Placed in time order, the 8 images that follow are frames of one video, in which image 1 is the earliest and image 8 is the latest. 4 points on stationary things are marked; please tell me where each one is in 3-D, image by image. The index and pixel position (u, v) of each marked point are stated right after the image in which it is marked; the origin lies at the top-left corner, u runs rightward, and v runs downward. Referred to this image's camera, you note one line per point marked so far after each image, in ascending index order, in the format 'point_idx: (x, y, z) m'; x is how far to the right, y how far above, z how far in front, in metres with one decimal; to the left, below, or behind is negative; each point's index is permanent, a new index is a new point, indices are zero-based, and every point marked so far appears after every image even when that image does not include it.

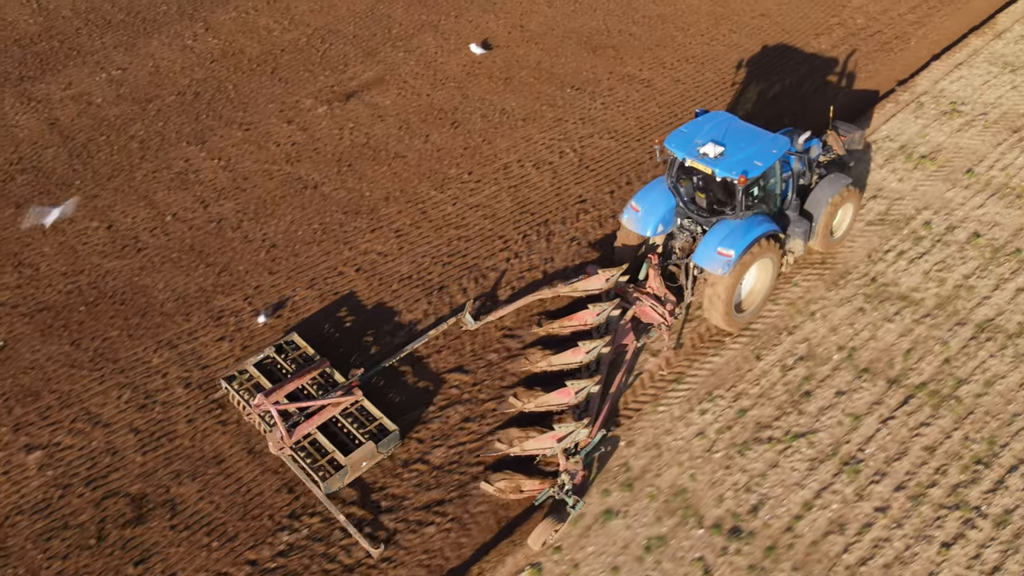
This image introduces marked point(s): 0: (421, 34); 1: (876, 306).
0: (-1.1, +3.1, +11.6) m
1: (+3.2, -0.2, +8.5) m
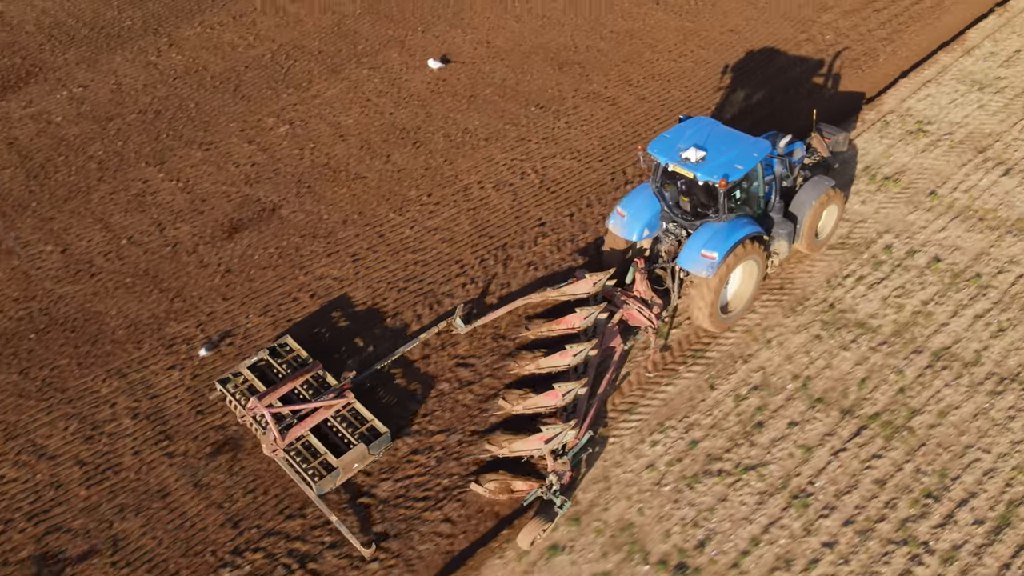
0: (-1.5, +2.8, +11.5) m
1: (+2.8, -0.4, +8.4) m
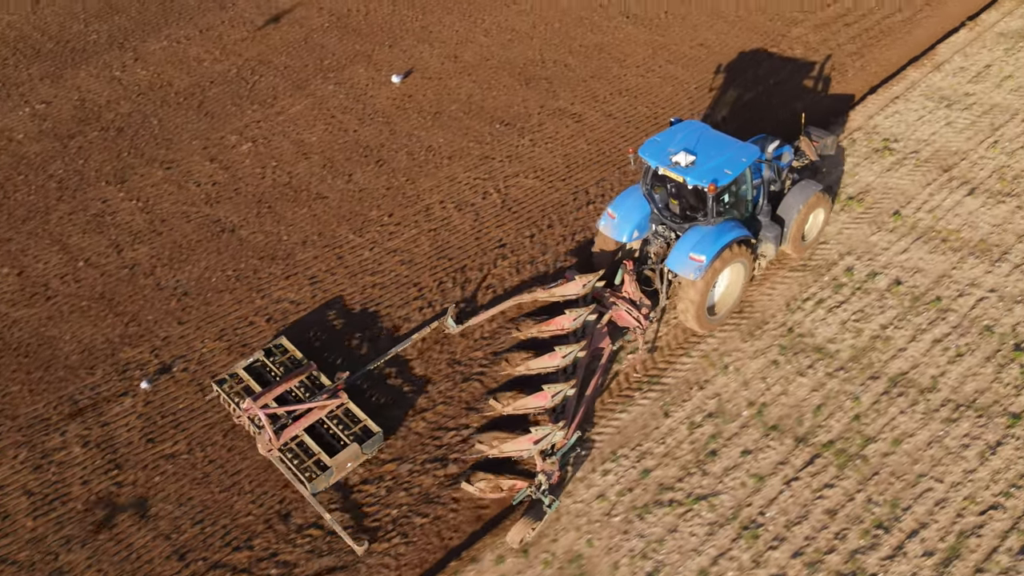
0: (-1.9, +2.6, +11.5) m
1: (+2.4, -0.6, +8.4) m
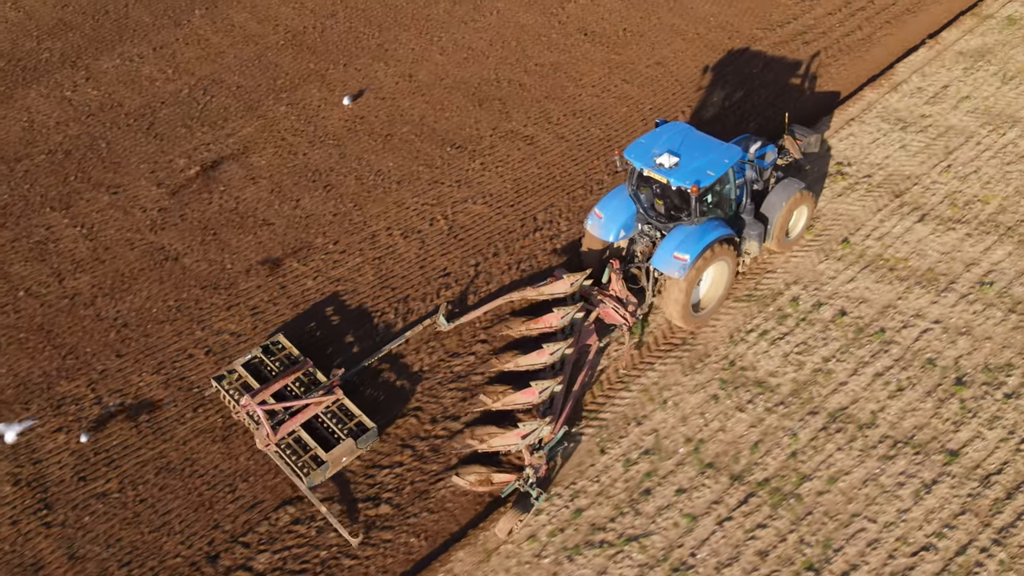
0: (-2.4, +2.4, +11.4) m
1: (+1.9, -0.9, +8.4) m
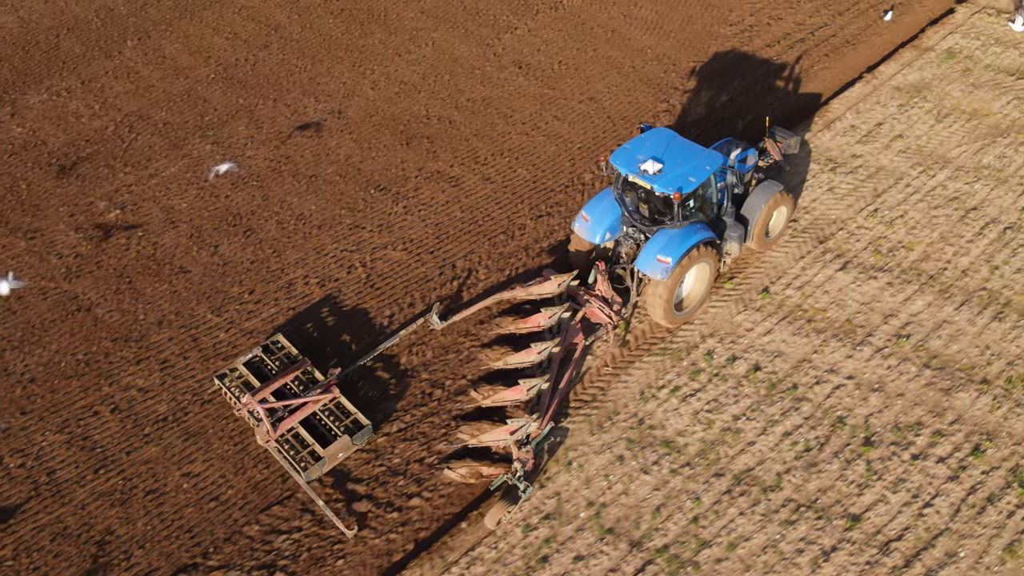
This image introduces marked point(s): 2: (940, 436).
0: (-3.2, +1.9, +11.3) m
1: (+1.1, -1.4, +8.3) m
2: (+3.7, -1.3, +8.4) m
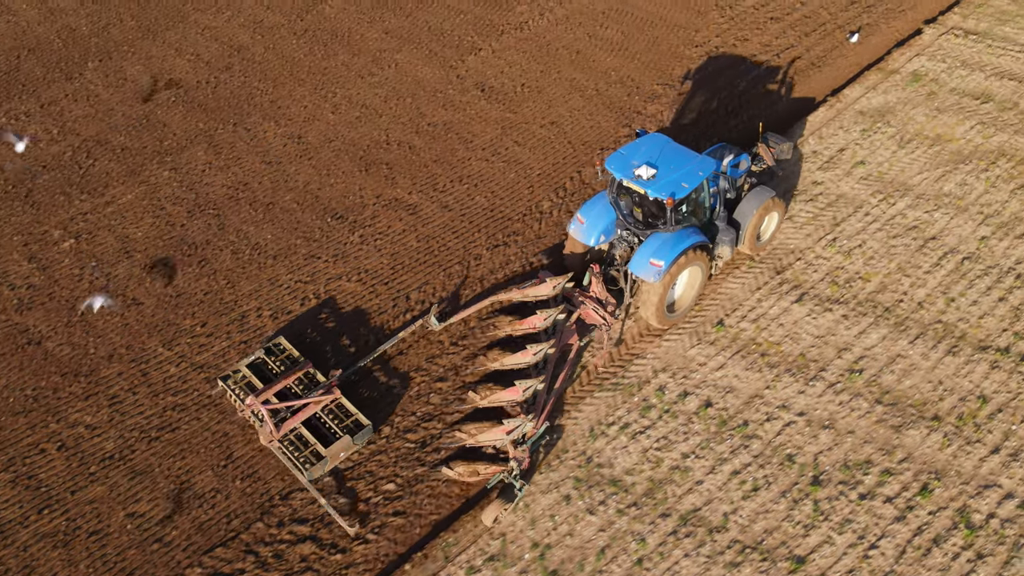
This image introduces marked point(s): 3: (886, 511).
0: (-3.7, +1.6, +11.2) m
1: (+0.6, -1.8, +8.3) m
2: (+3.3, -1.6, +8.4) m
3: (+3.1, -1.9, +8.1) m
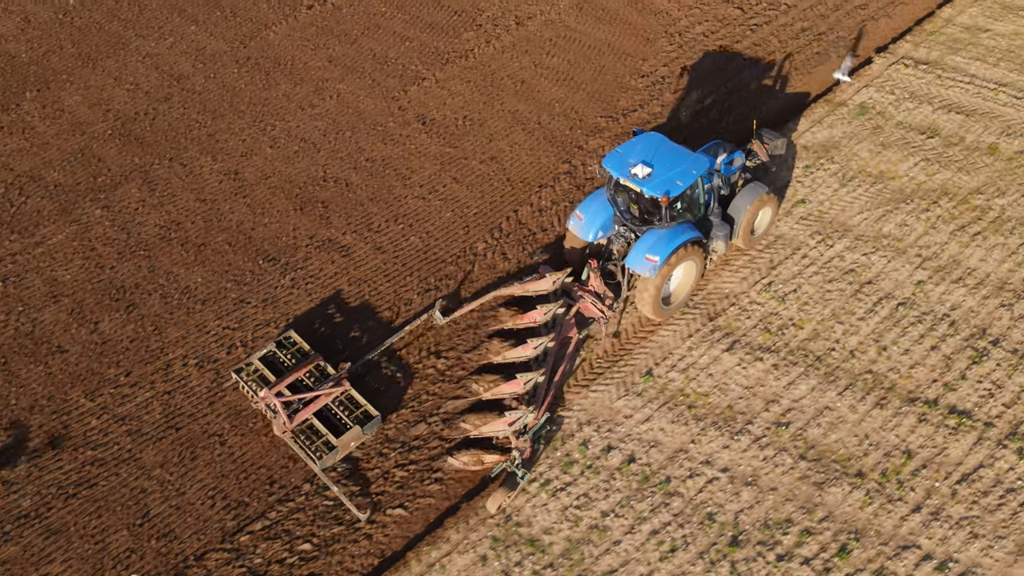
0: (-4.4, +1.2, +11.1) m
1: (-0.1, -2.3, +8.3) m
2: (+2.5, -2.1, +8.3) m
3: (+2.4, -2.4, +8.1) m
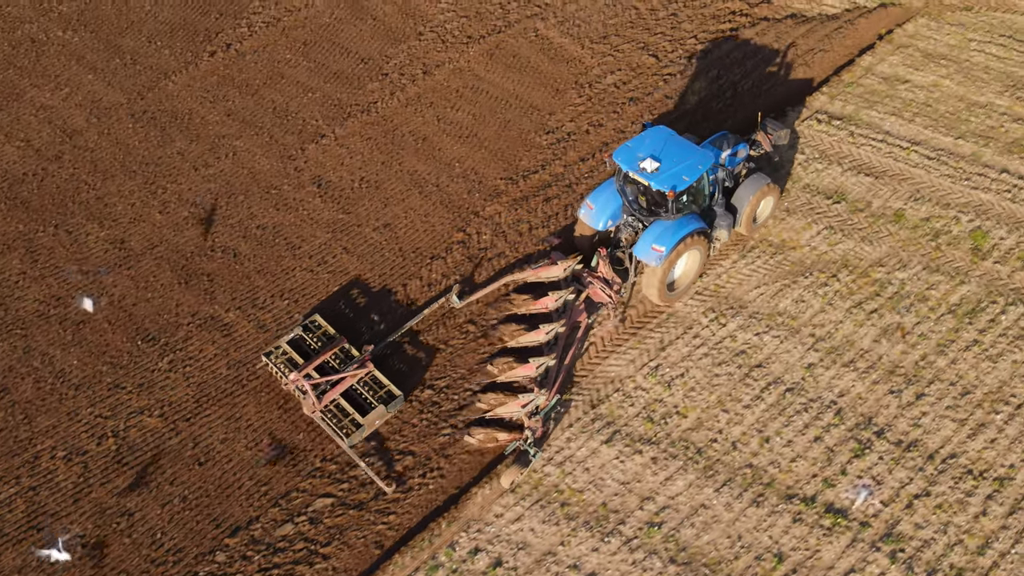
0: (-5.6, +0.4, +10.8) m
1: (-1.3, -3.2, +8.2) m
2: (+1.3, -3.1, +8.2) m
3: (+1.2, -3.3, +8.0) m
